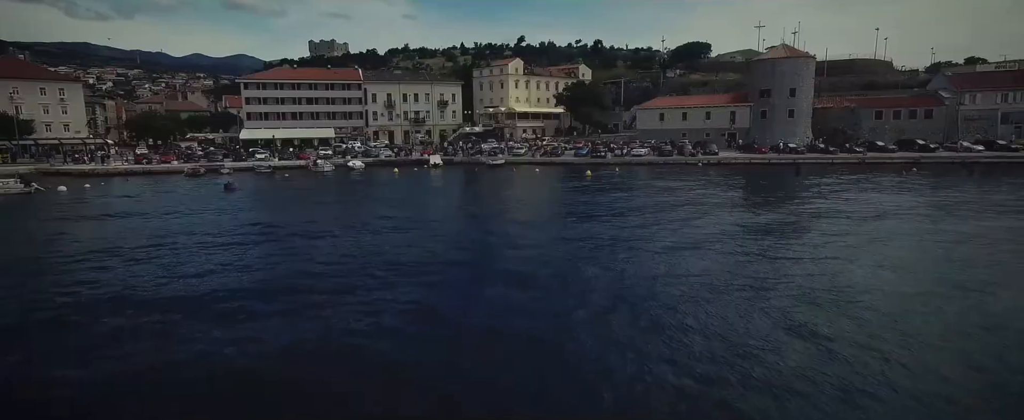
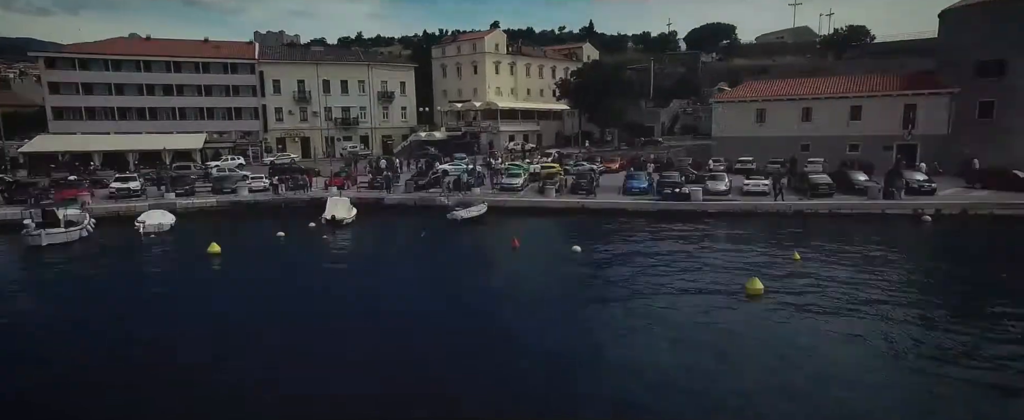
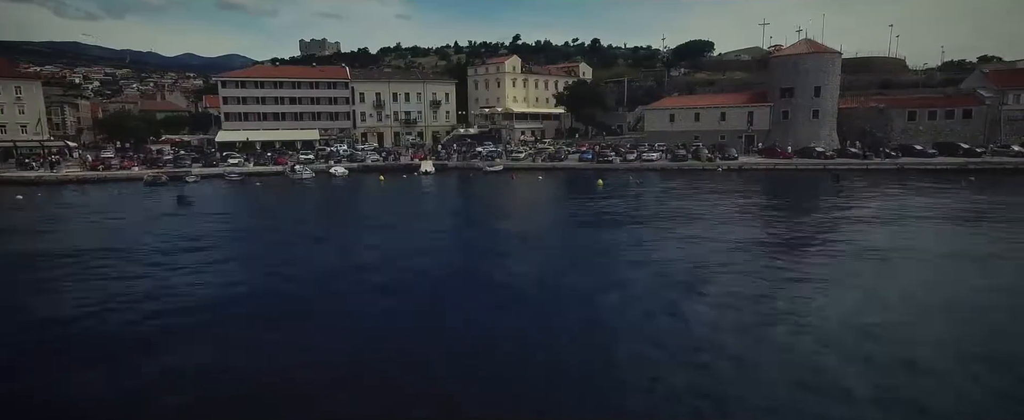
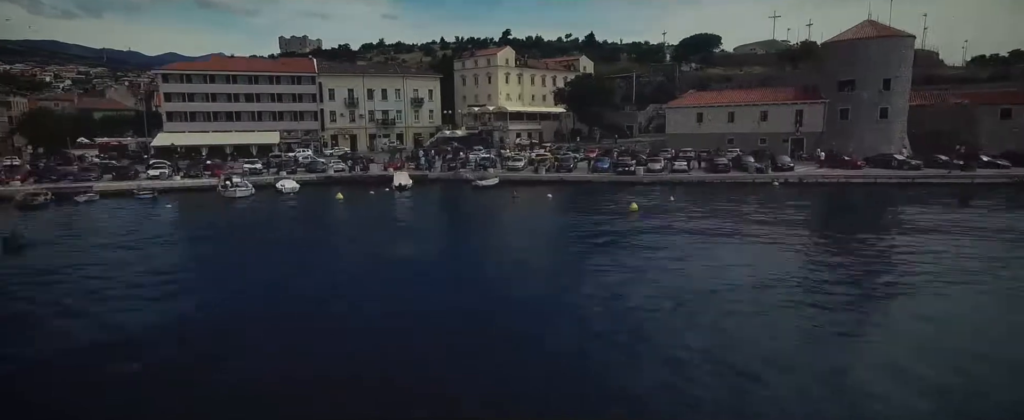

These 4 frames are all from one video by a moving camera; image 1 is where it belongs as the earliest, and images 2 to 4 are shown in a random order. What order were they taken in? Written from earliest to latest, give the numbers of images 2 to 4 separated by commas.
3, 4, 2
